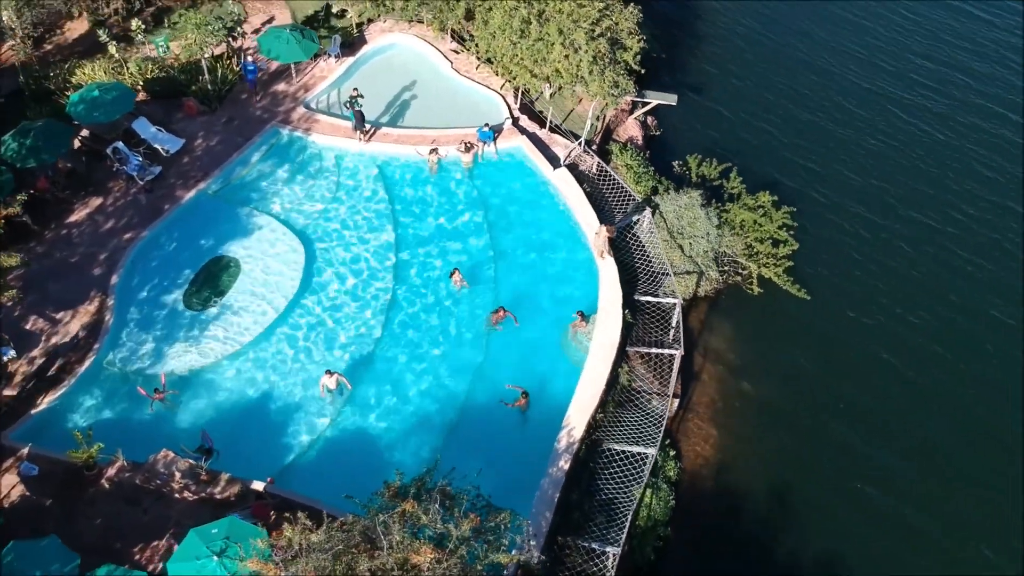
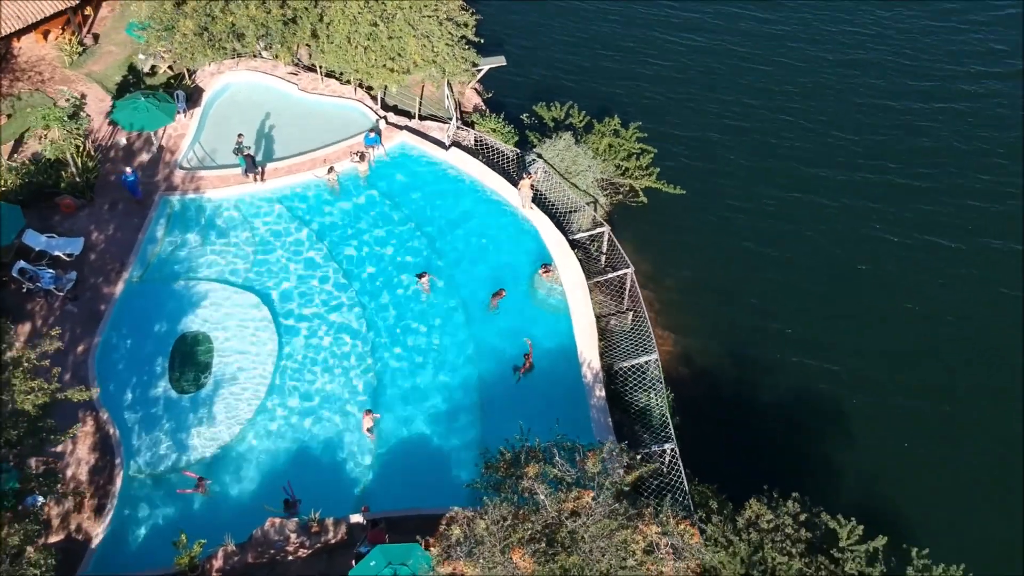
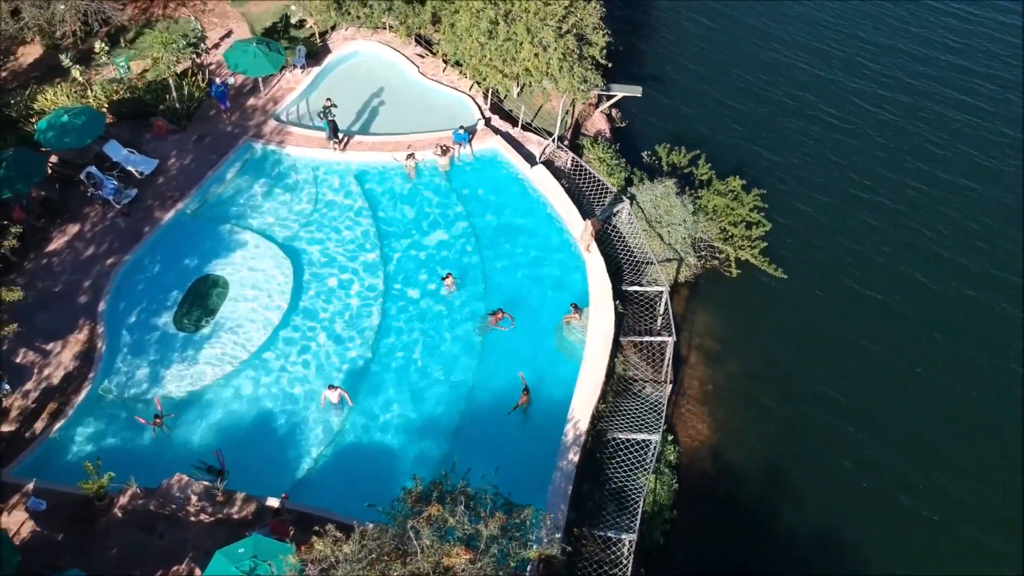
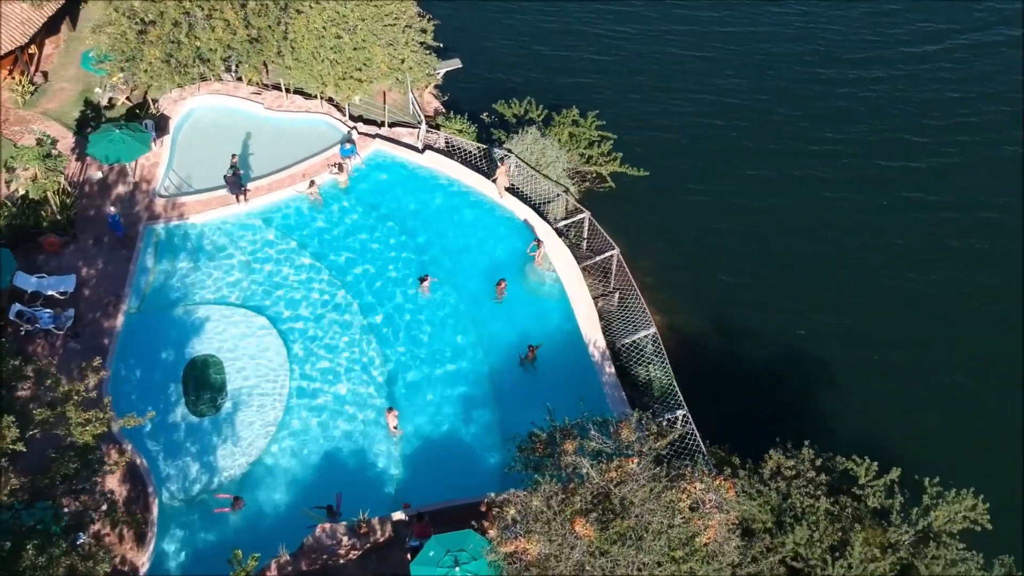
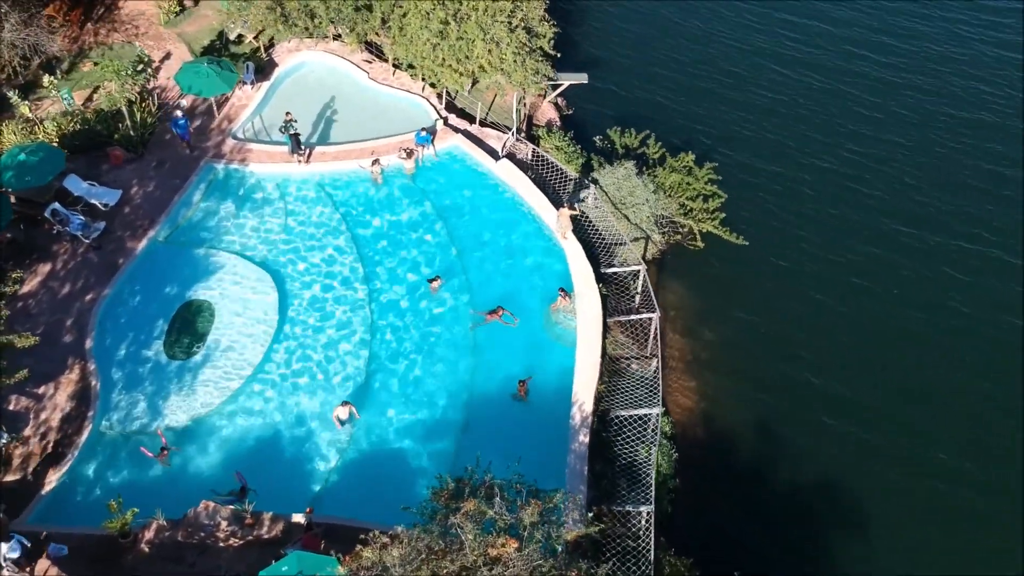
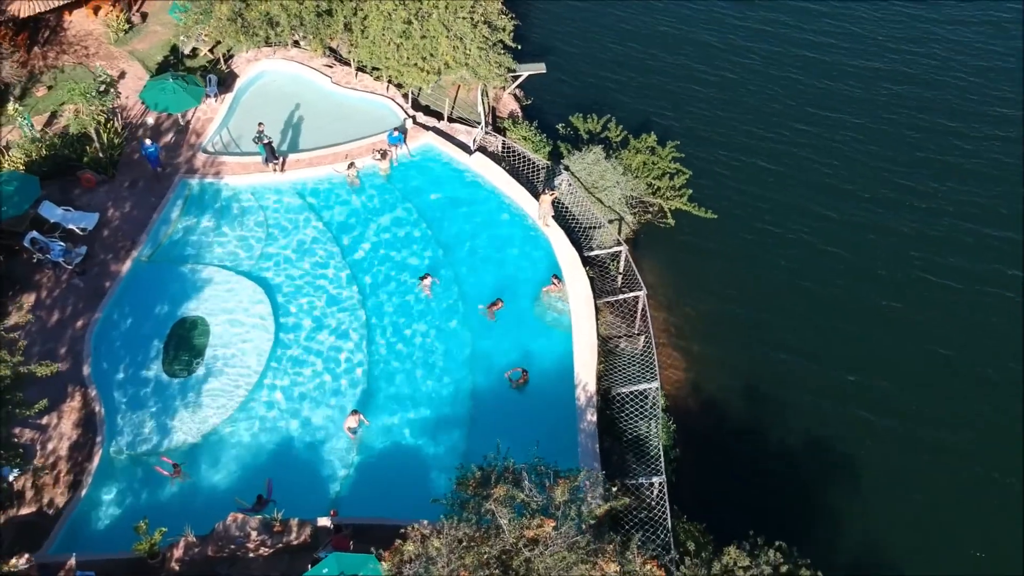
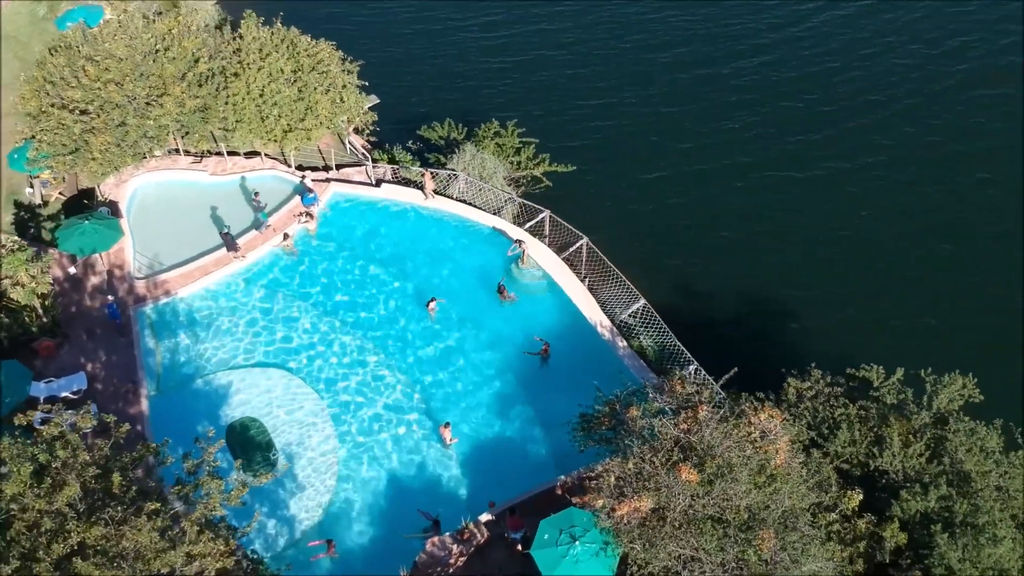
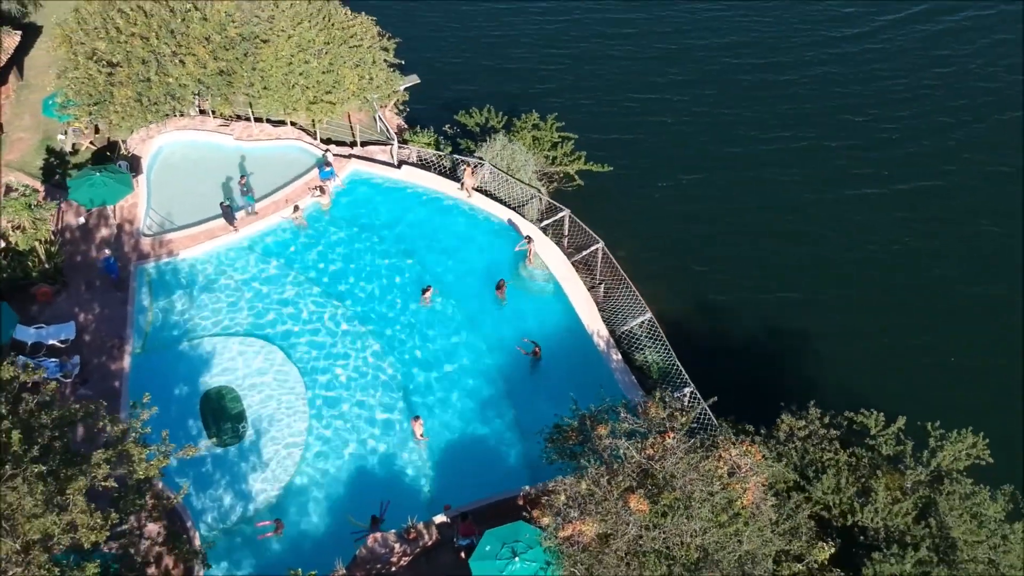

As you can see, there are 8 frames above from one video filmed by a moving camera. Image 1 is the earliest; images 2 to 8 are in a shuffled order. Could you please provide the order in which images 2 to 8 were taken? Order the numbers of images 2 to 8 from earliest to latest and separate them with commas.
3, 5, 6, 2, 4, 8, 7
